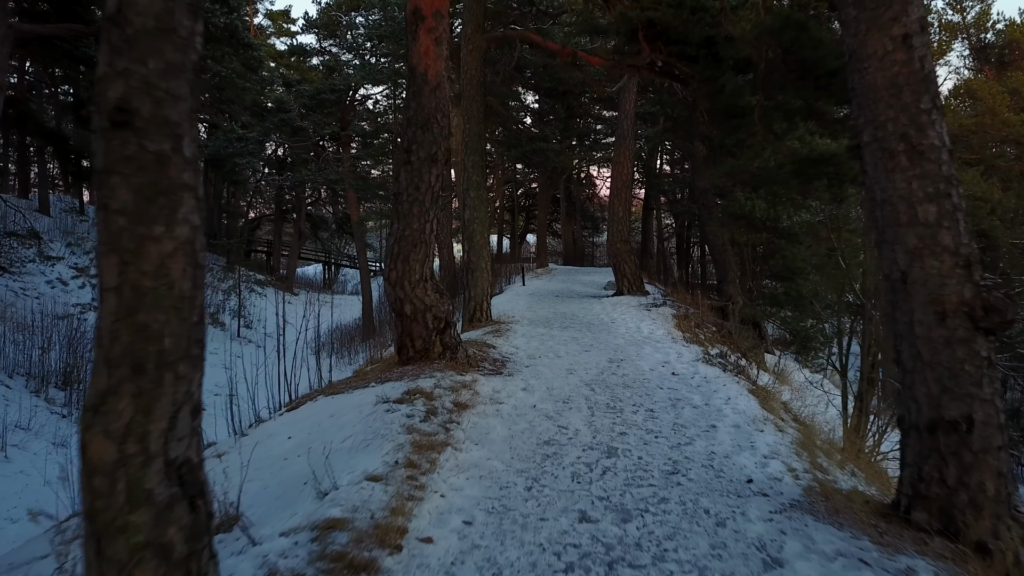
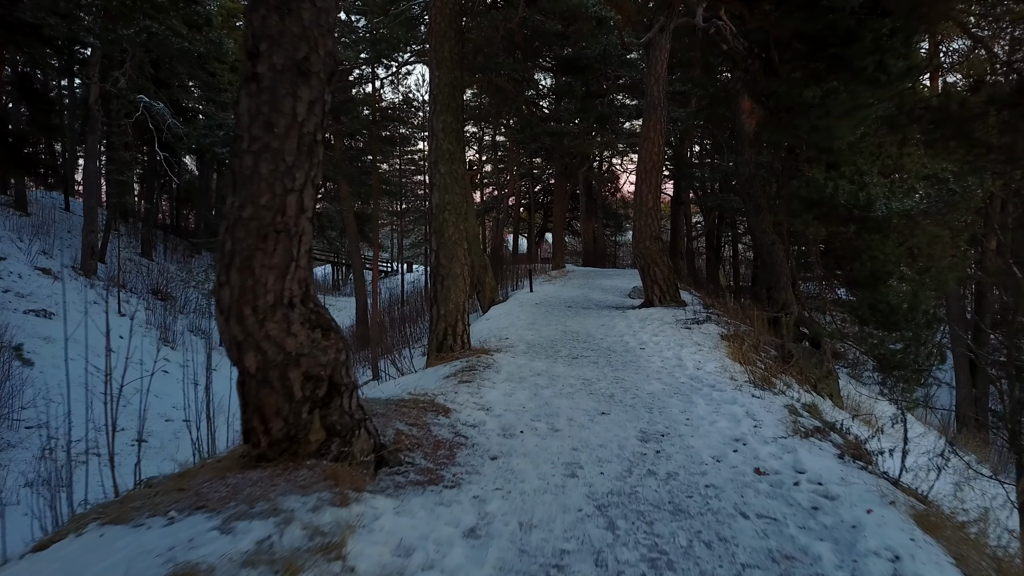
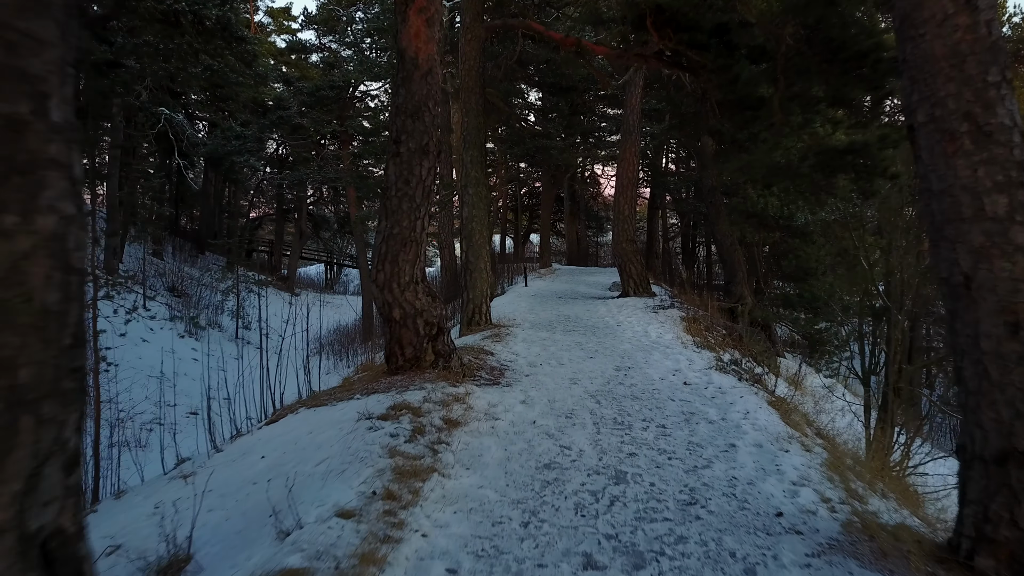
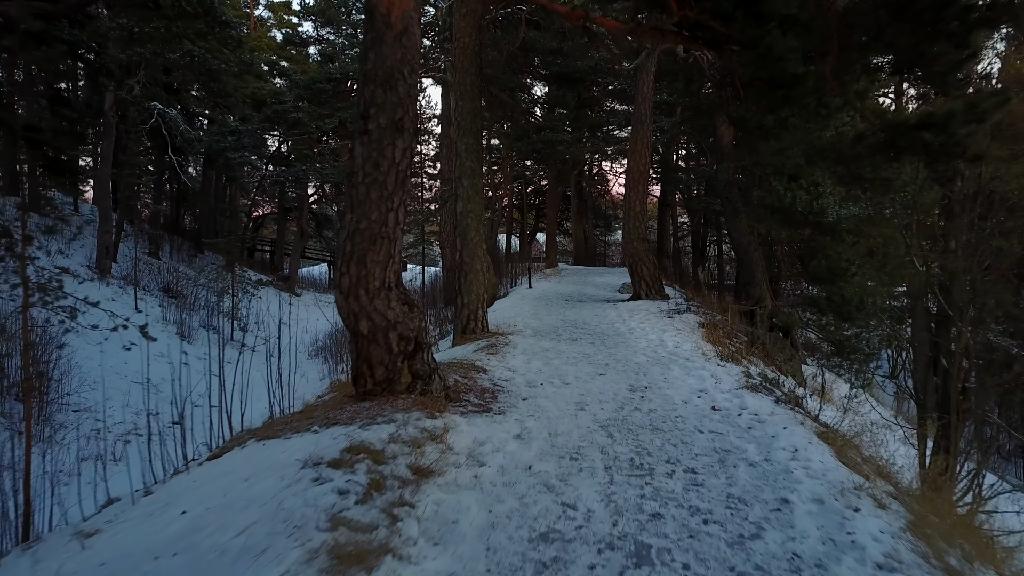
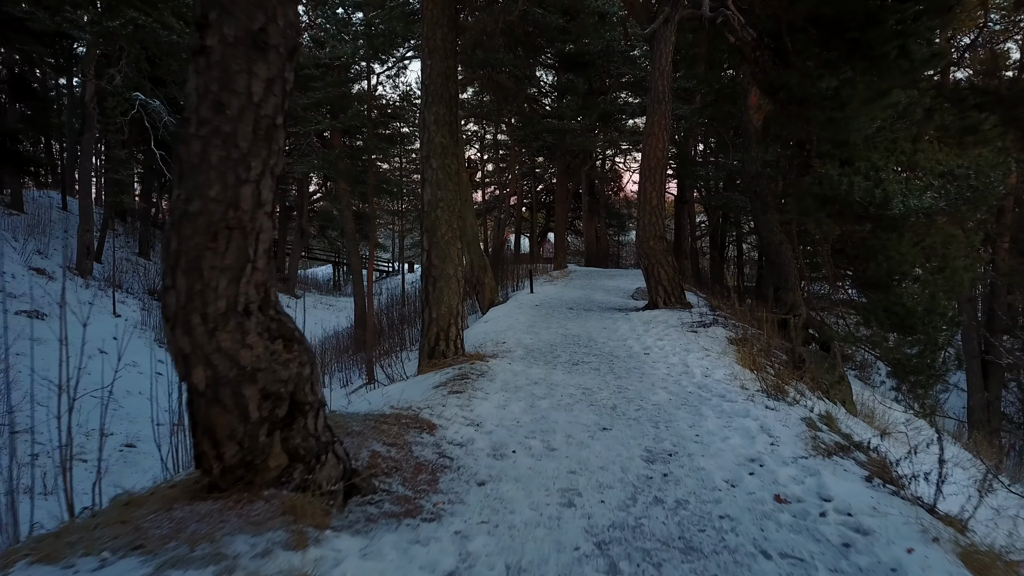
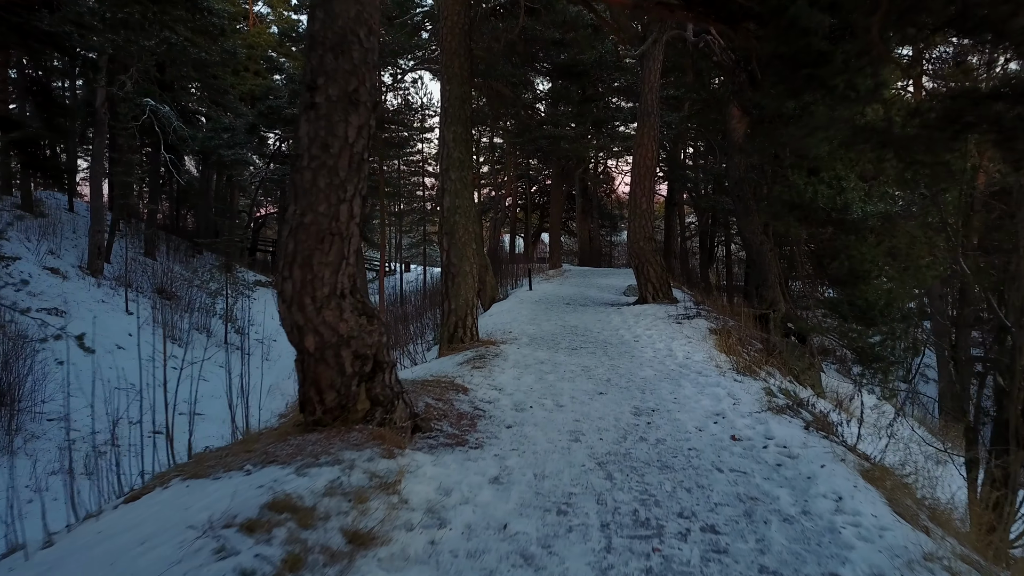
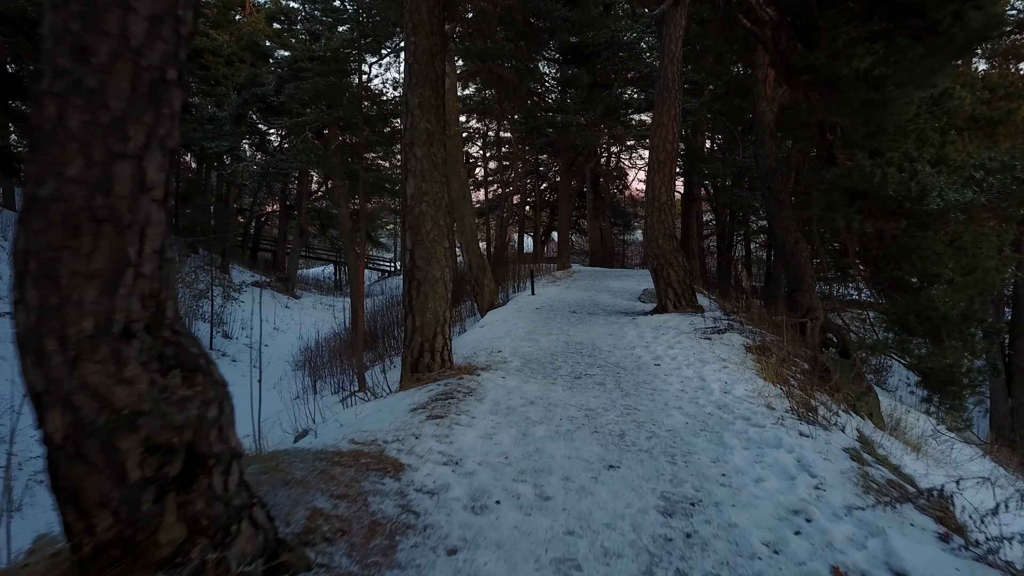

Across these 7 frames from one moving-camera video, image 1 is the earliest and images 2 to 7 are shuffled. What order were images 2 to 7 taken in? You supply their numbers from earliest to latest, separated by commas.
3, 4, 6, 2, 5, 7
